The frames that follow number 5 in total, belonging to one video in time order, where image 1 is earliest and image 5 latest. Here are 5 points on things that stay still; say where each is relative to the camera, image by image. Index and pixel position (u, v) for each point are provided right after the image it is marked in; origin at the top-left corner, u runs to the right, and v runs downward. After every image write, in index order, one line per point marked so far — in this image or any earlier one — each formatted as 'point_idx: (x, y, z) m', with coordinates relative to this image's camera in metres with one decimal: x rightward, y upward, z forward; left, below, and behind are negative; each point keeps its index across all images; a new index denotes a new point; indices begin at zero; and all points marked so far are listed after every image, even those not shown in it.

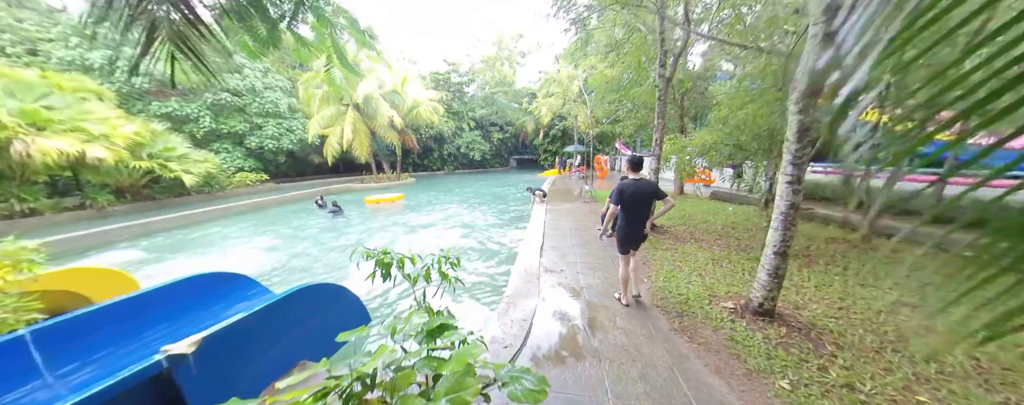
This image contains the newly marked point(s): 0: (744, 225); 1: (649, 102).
0: (+4.2, -0.4, +5.0) m
1: (+3.9, +2.9, +7.9) m
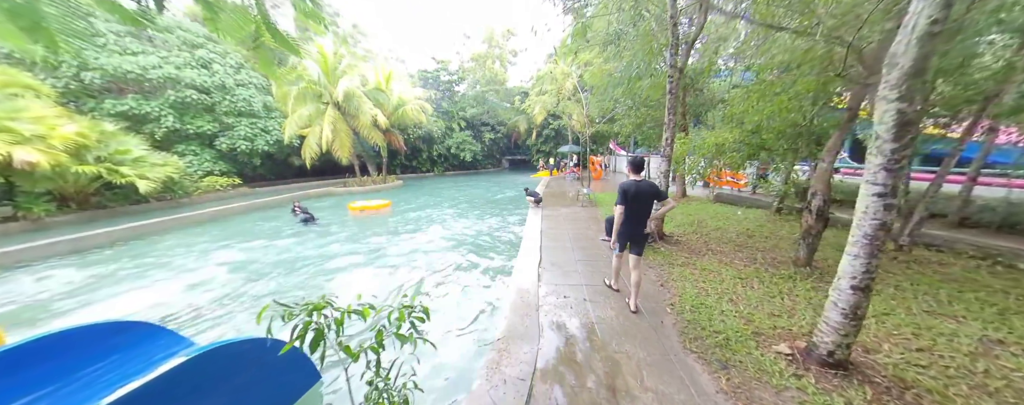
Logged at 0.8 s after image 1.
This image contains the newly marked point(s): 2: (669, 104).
0: (+4.1, -0.5, +4.6) m
1: (+3.6, +2.8, +7.4) m
2: (+2.2, +1.4, +4.0) m
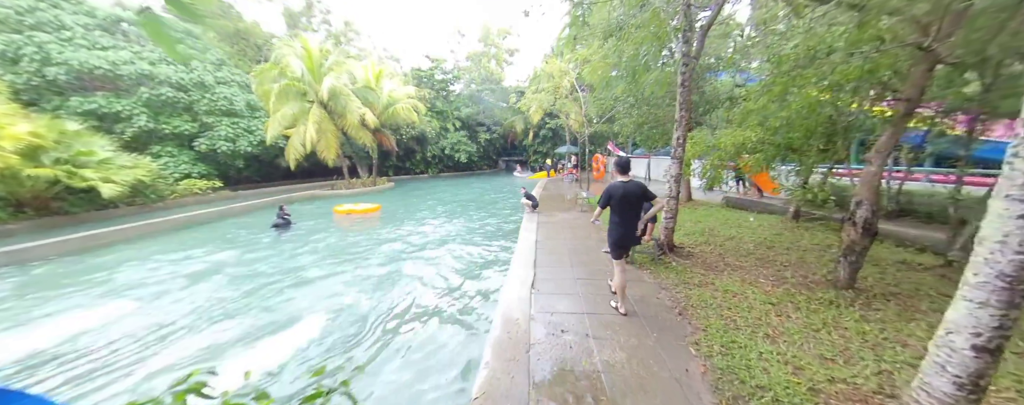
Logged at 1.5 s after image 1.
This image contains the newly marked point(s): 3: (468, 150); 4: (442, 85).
0: (+3.9, -0.6, +4.1) m
1: (+3.5, +2.7, +6.9) m
2: (+2.1, +1.3, +3.5) m
3: (-3.1, +3.7, +19.5) m
4: (-4.9, +8.1, +19.2) m
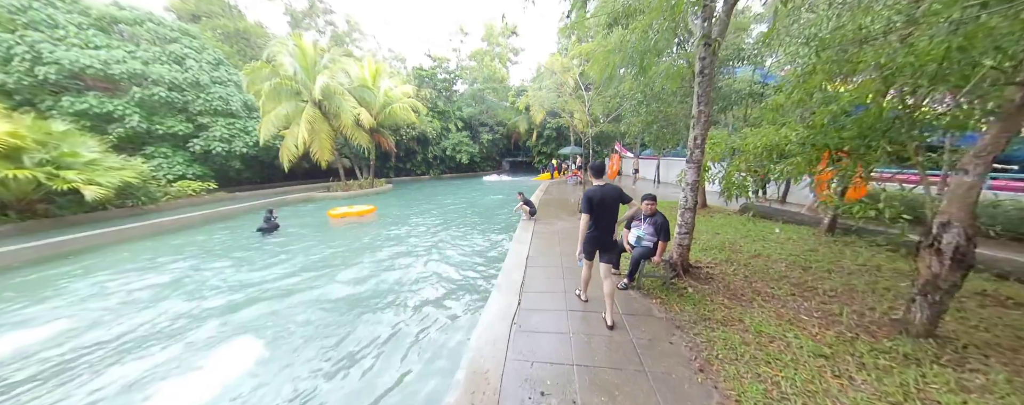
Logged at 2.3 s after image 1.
0: (+3.7, -0.7, +3.4) m
1: (+3.4, +2.5, +6.3) m
2: (+1.9, +1.2, +2.9) m
3: (-2.9, +3.5, +19.0) m
4: (-4.7, +7.9, +18.8) m
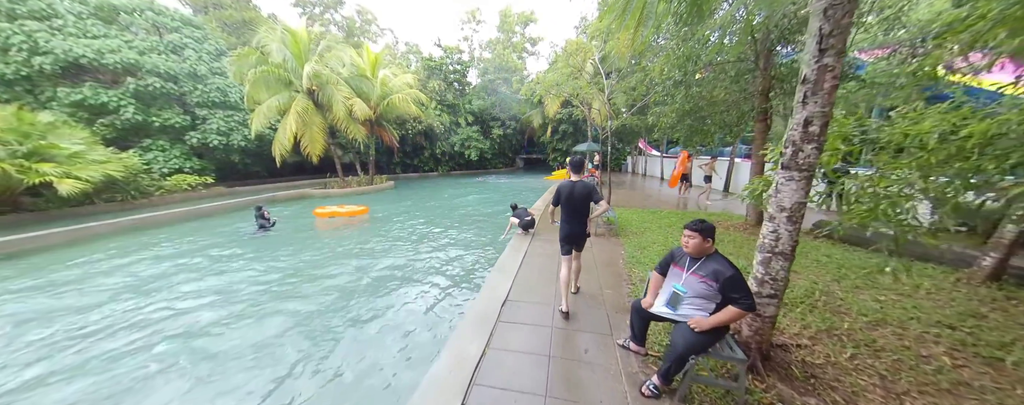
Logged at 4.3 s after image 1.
0: (+3.4, -1.0, +1.9) m
1: (+3.3, +2.3, +4.8) m
2: (+1.6, +0.9, +1.5) m
3: (-2.1, +3.6, +17.8) m
4: (-3.7, +8.0, +17.7) m
